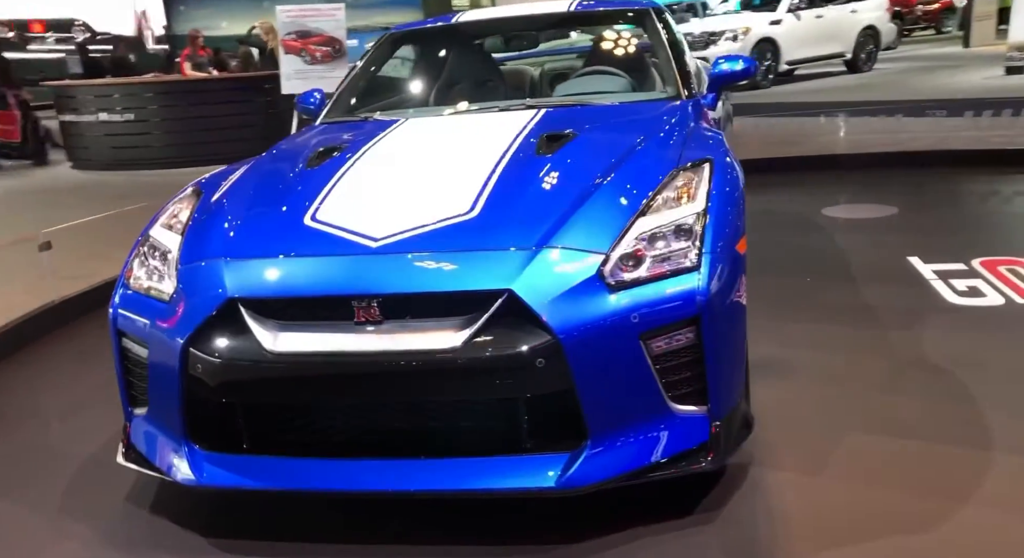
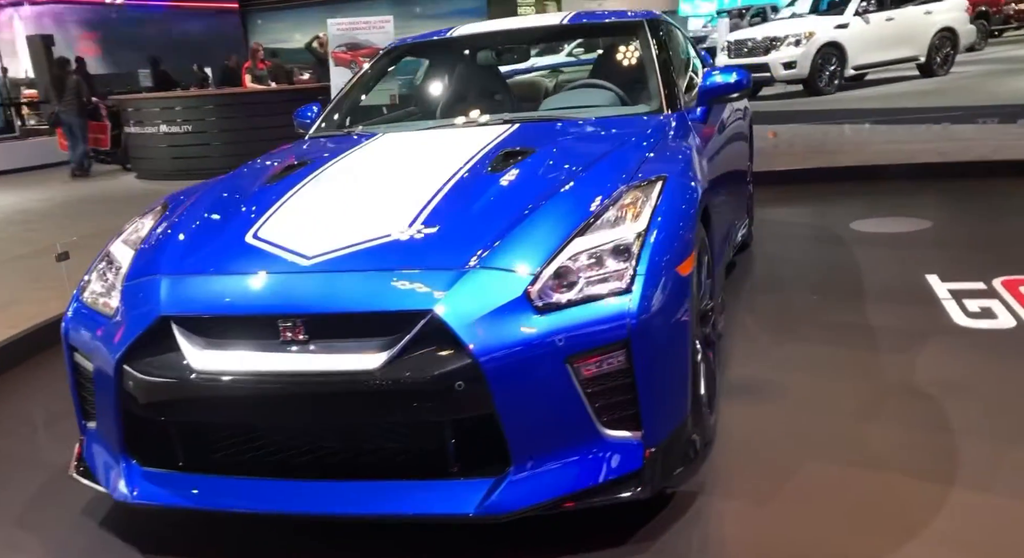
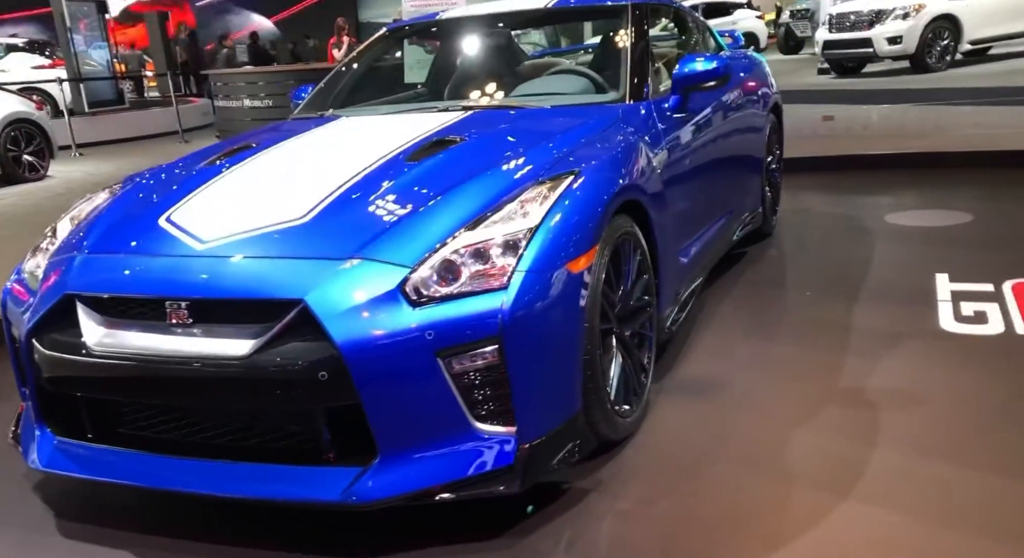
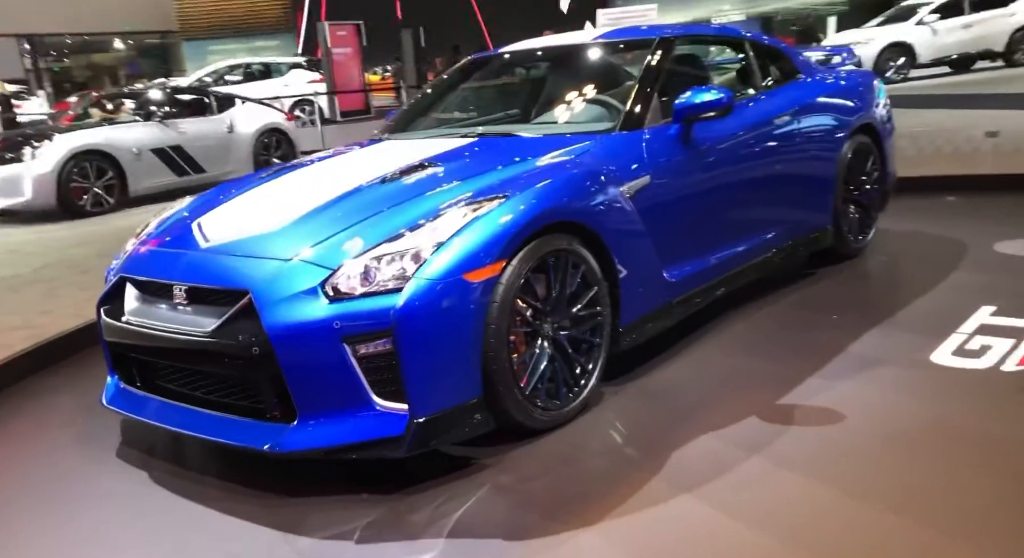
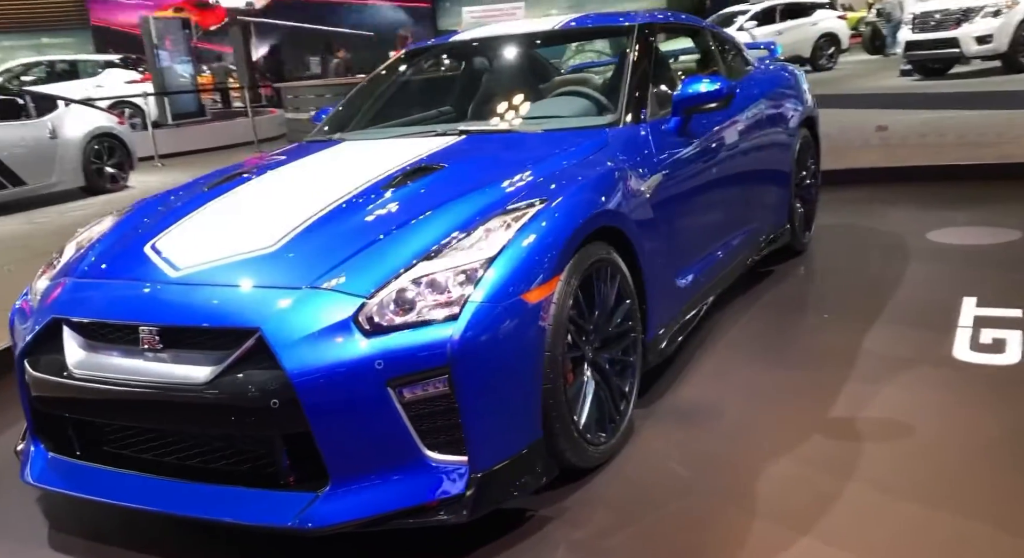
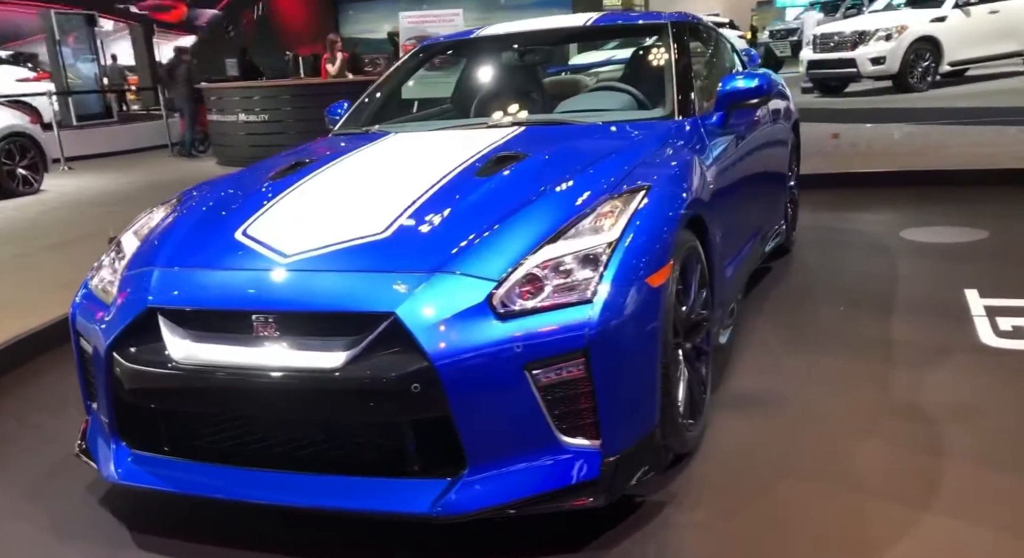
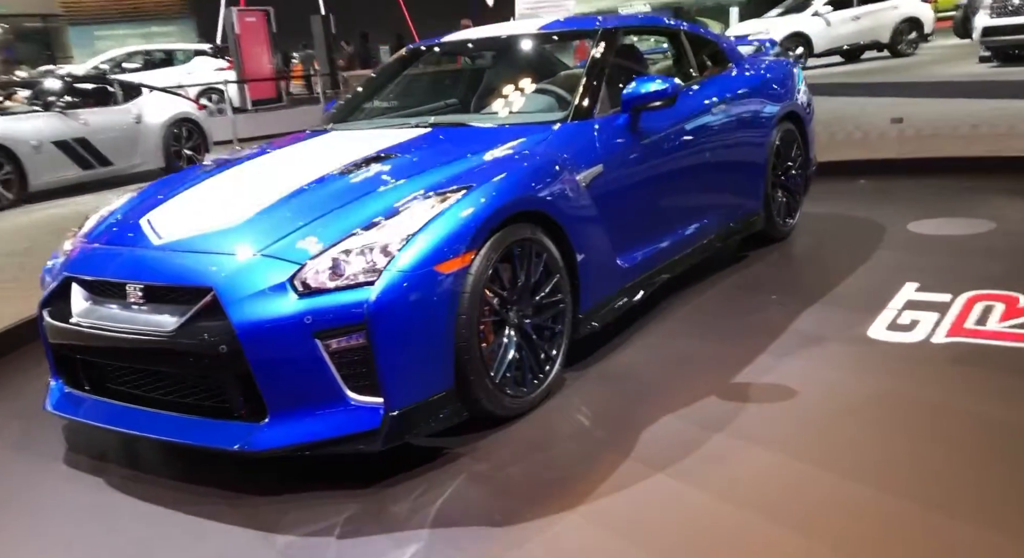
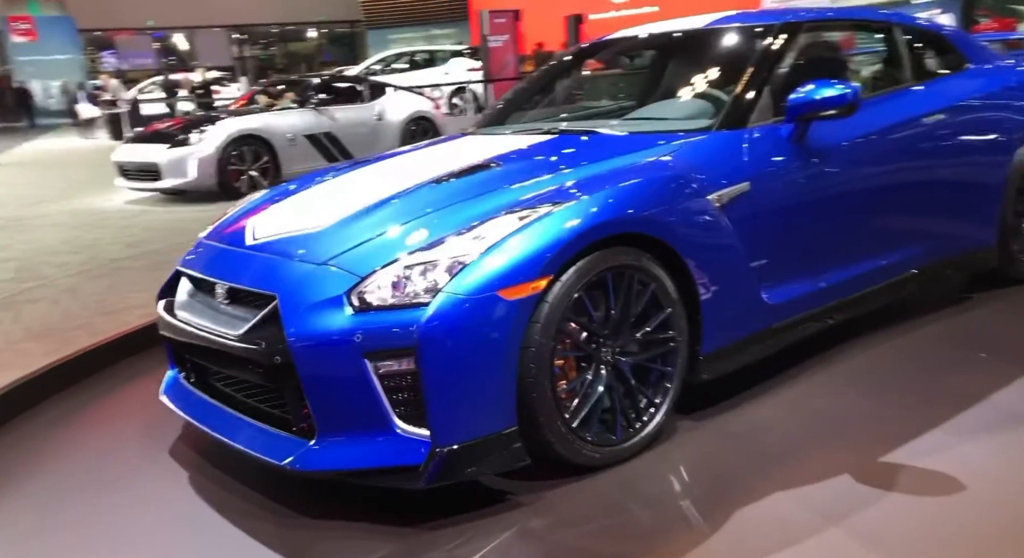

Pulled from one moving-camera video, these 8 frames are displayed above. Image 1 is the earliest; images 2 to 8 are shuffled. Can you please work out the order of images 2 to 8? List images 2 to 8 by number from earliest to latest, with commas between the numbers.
2, 6, 3, 5, 7, 4, 8
